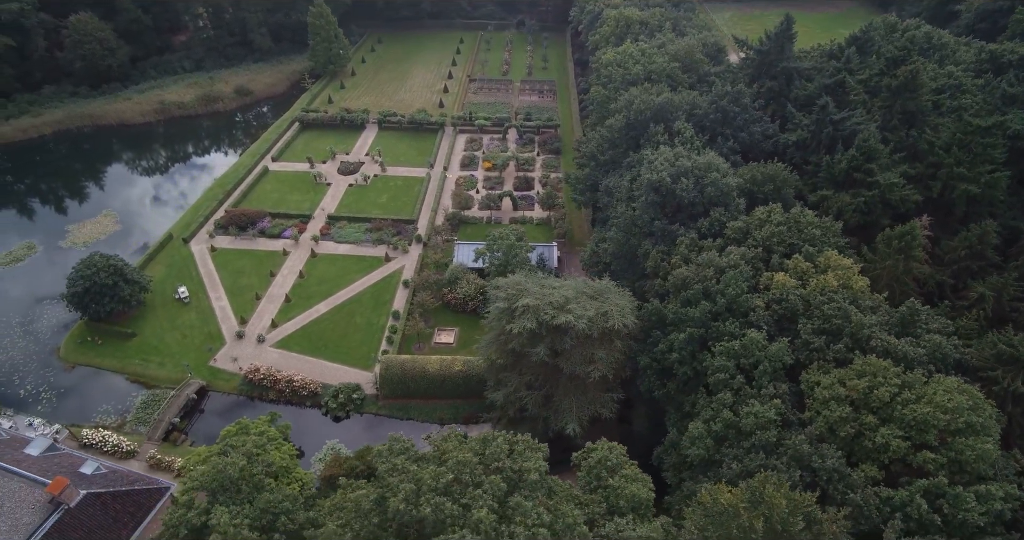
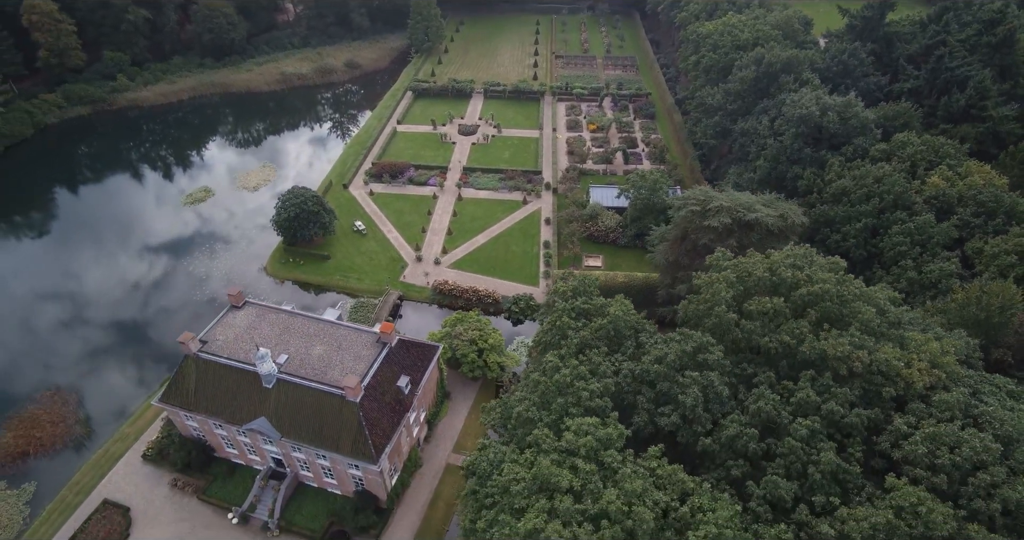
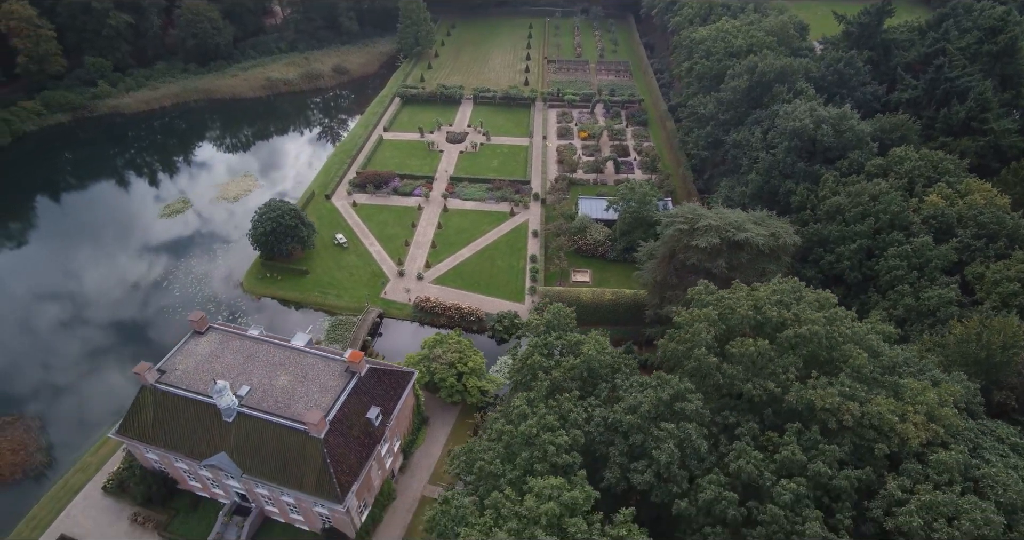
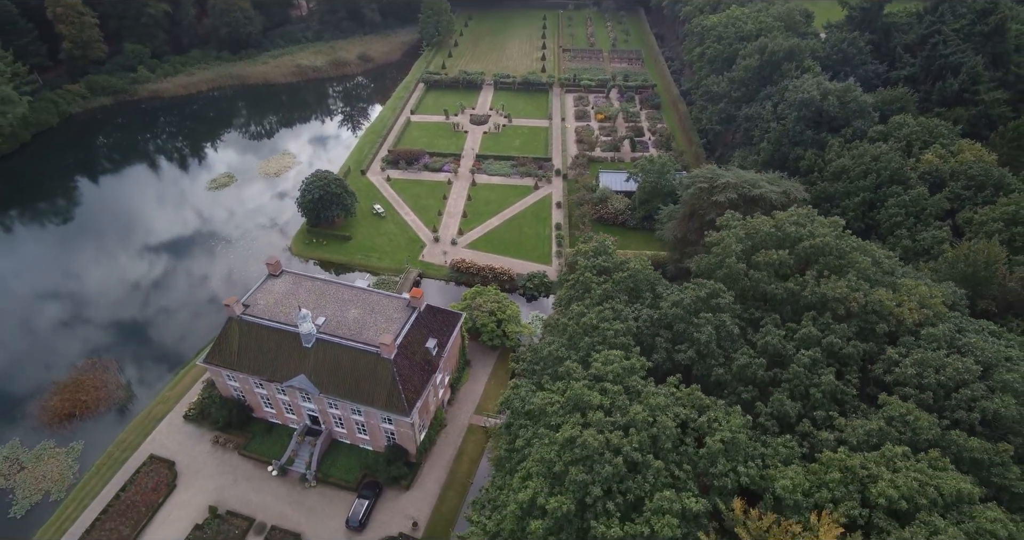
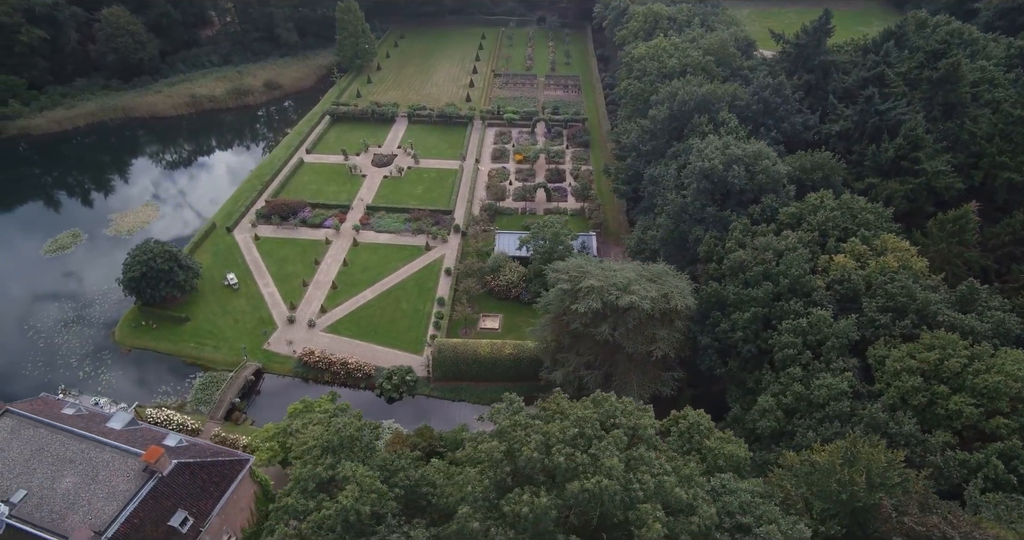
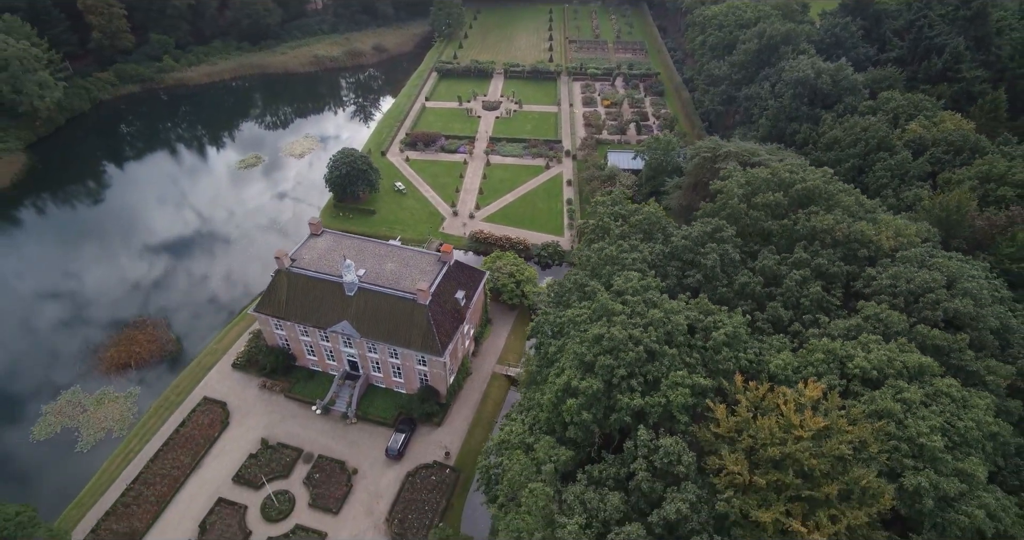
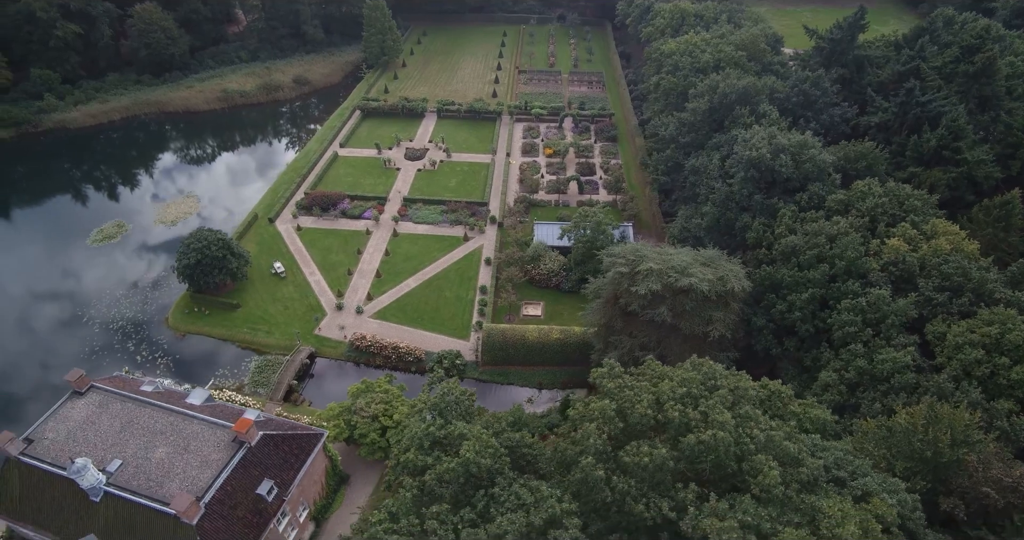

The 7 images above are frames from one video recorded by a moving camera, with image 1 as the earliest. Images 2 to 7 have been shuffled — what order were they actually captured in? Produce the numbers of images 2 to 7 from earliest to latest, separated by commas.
5, 7, 3, 2, 4, 6
